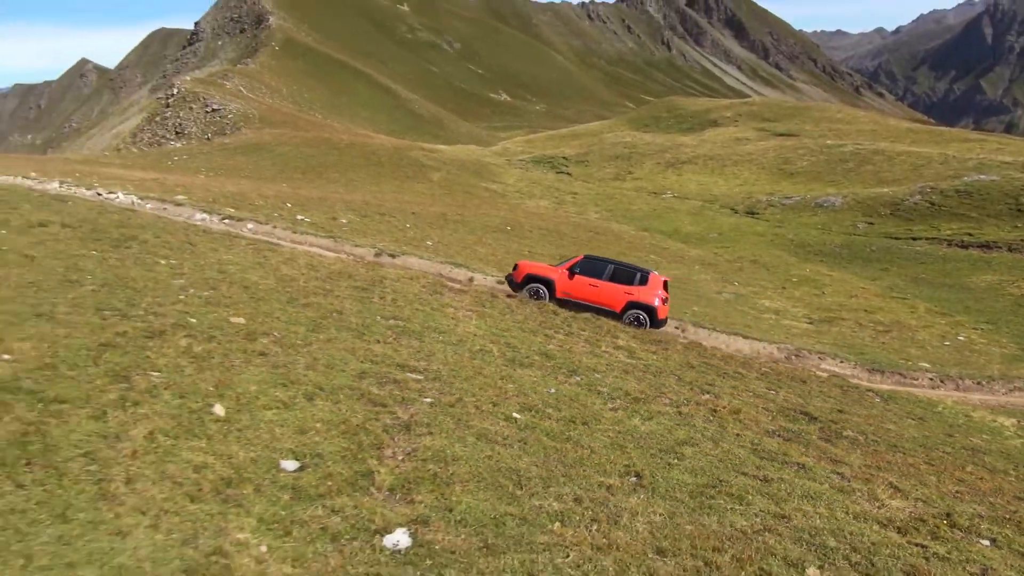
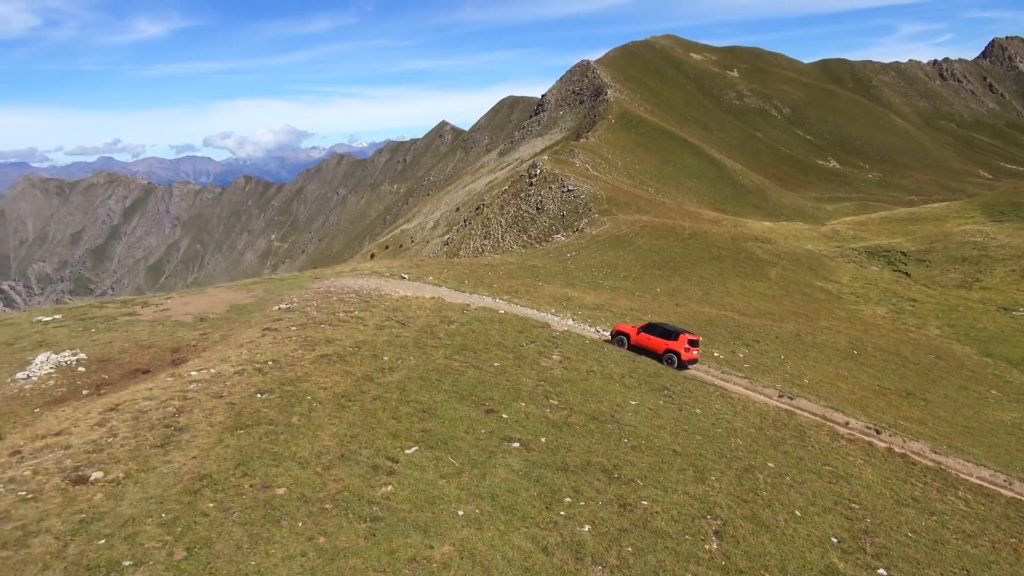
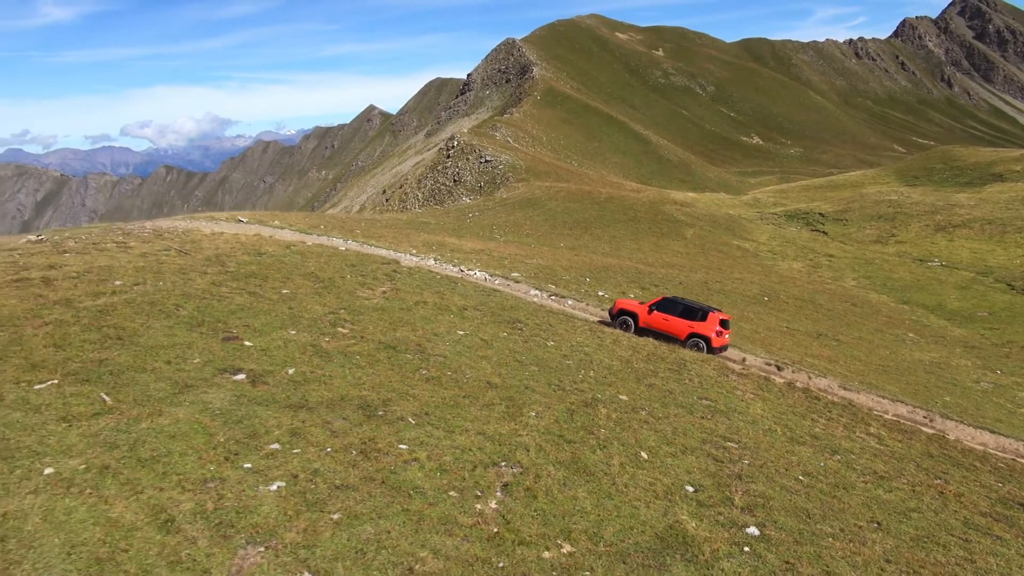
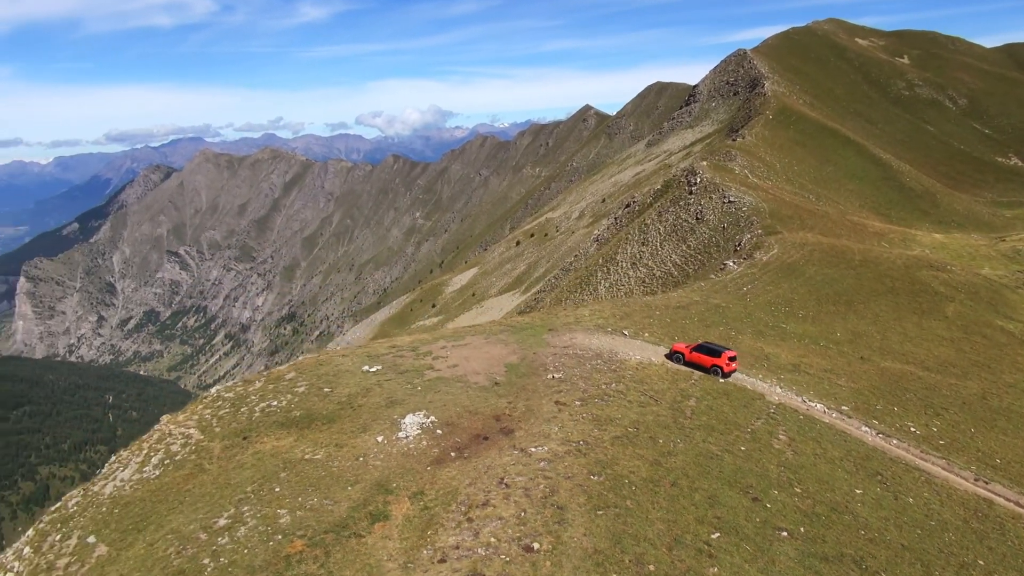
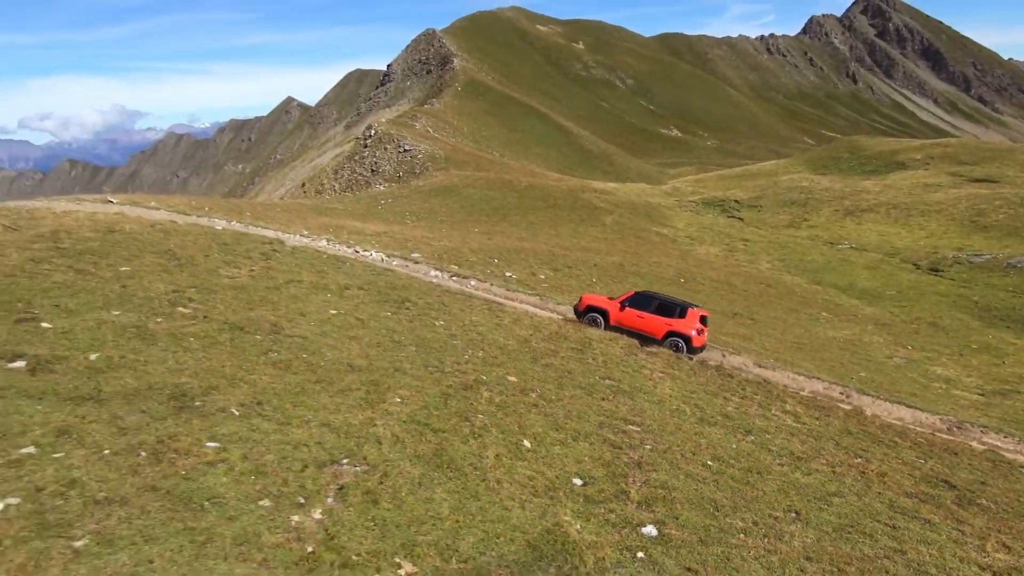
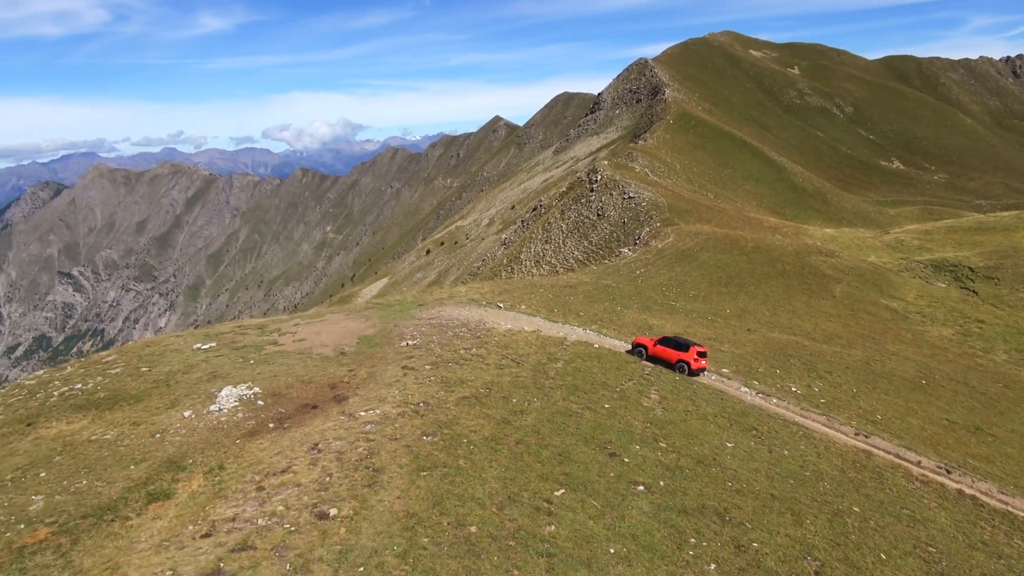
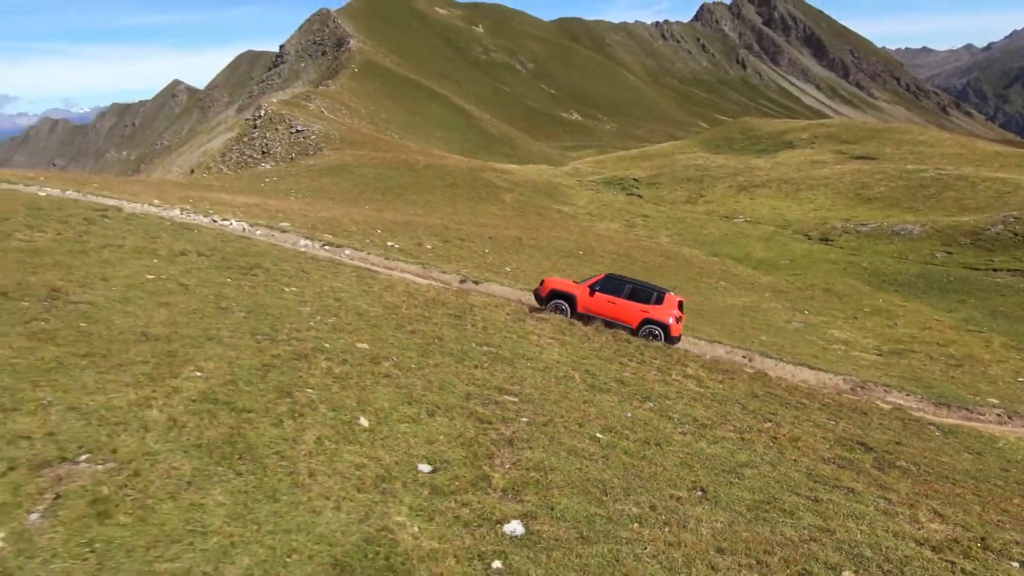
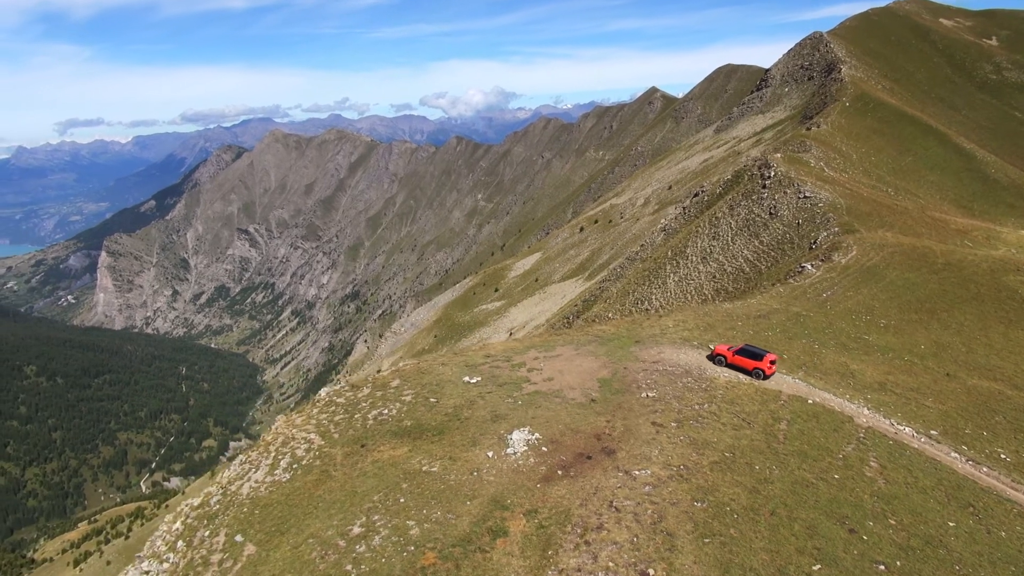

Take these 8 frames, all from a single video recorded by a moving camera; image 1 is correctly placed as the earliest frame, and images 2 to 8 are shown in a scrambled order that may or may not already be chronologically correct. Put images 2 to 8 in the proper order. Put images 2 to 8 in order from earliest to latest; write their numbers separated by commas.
7, 5, 3, 2, 6, 4, 8
